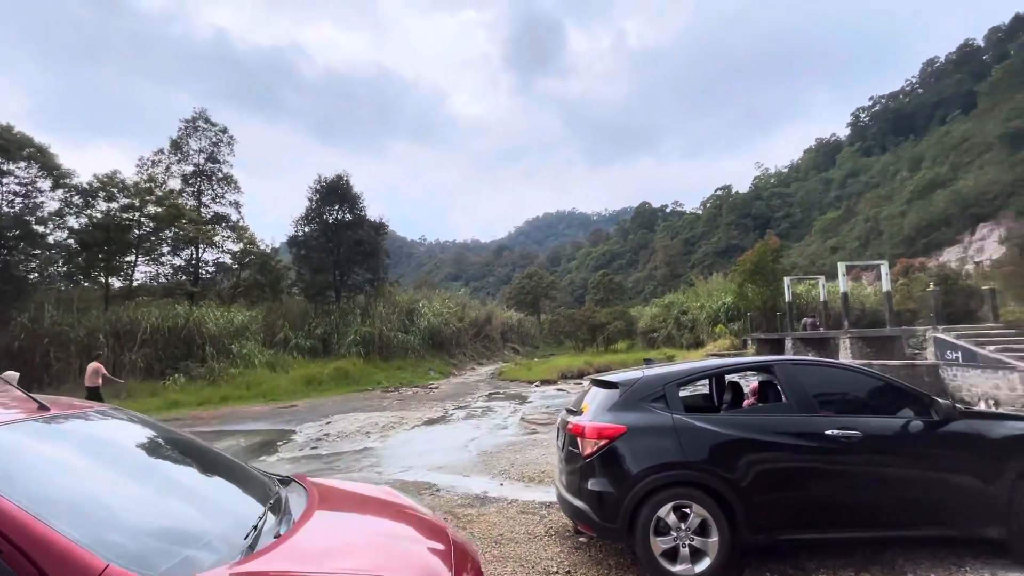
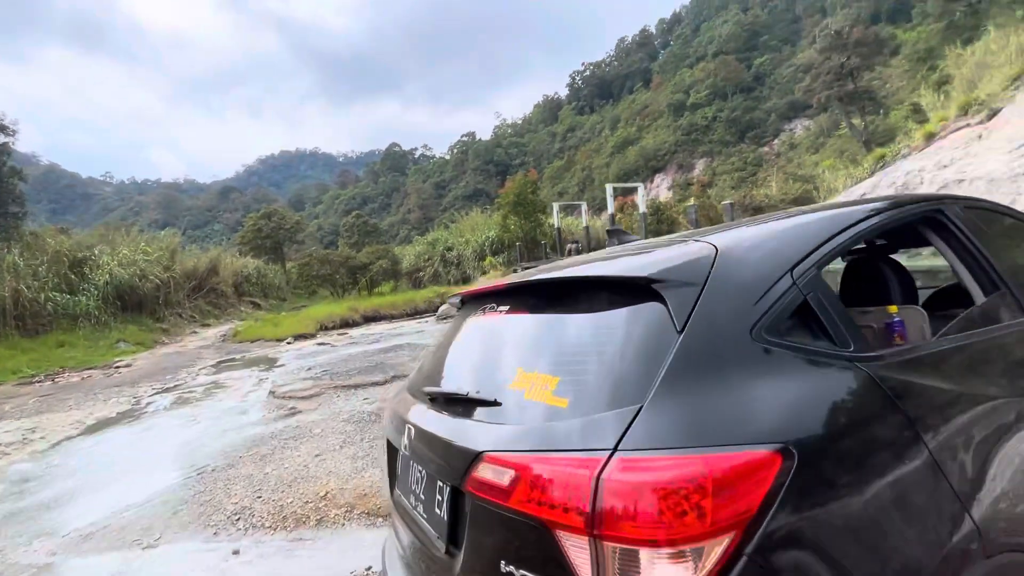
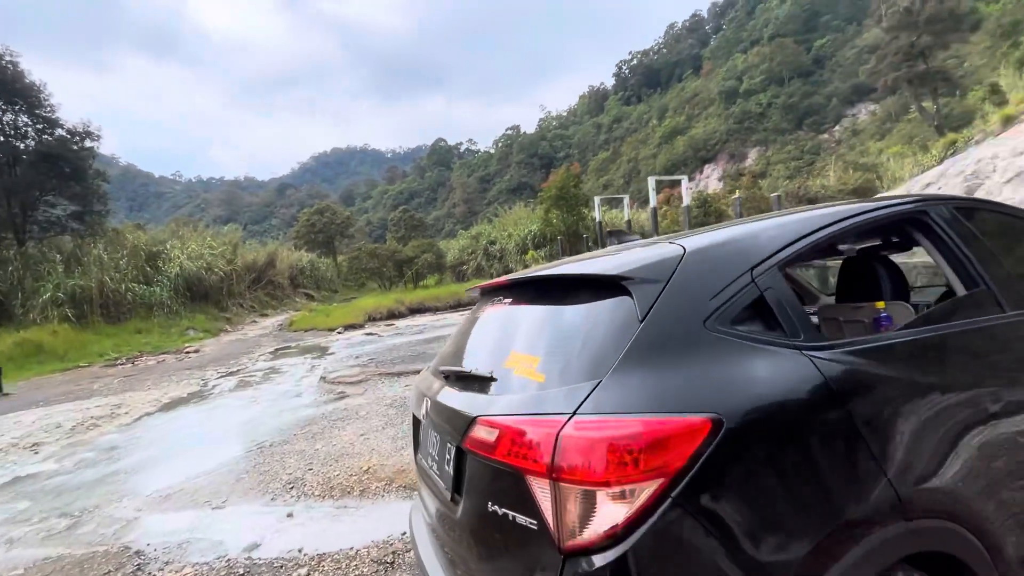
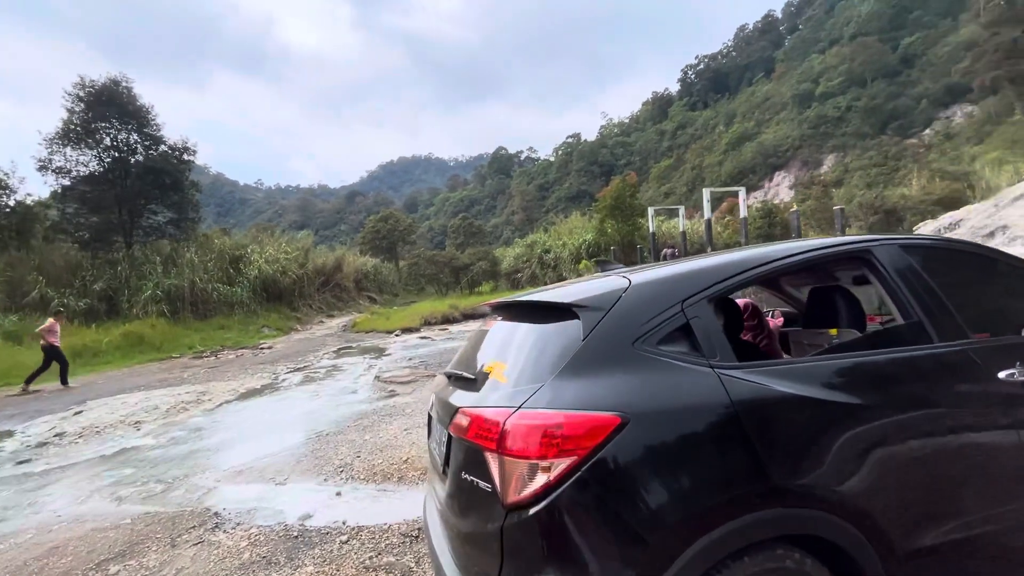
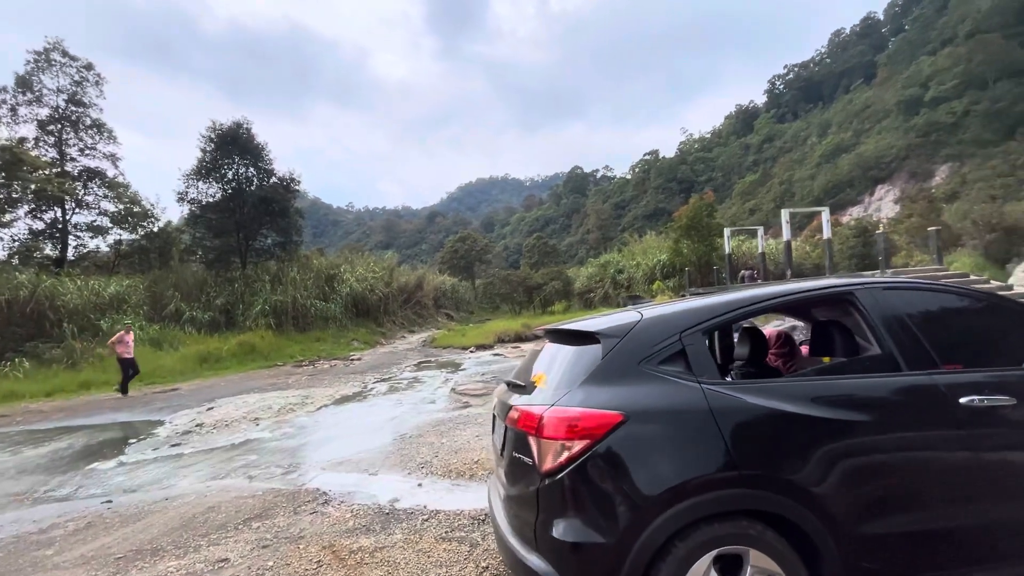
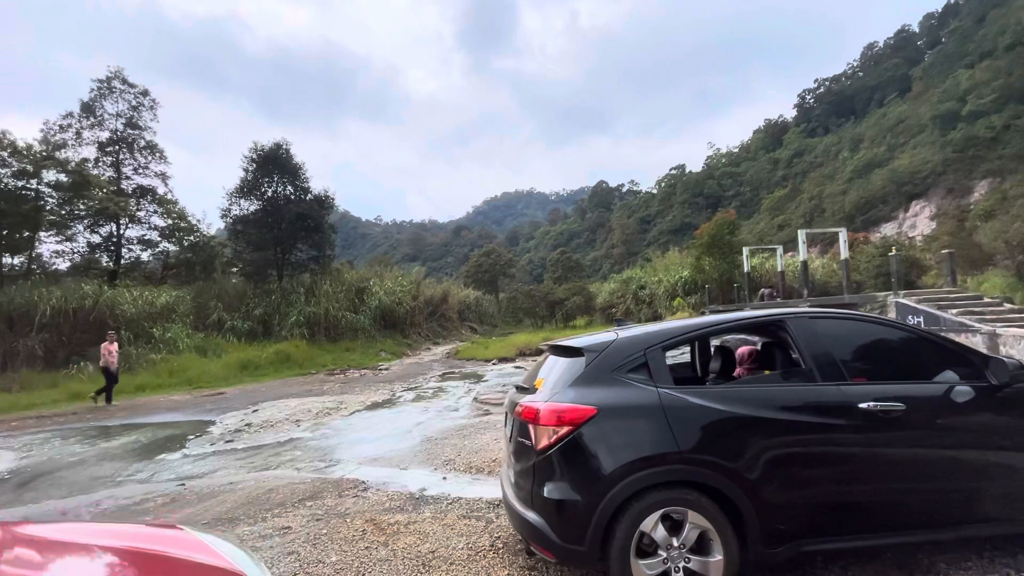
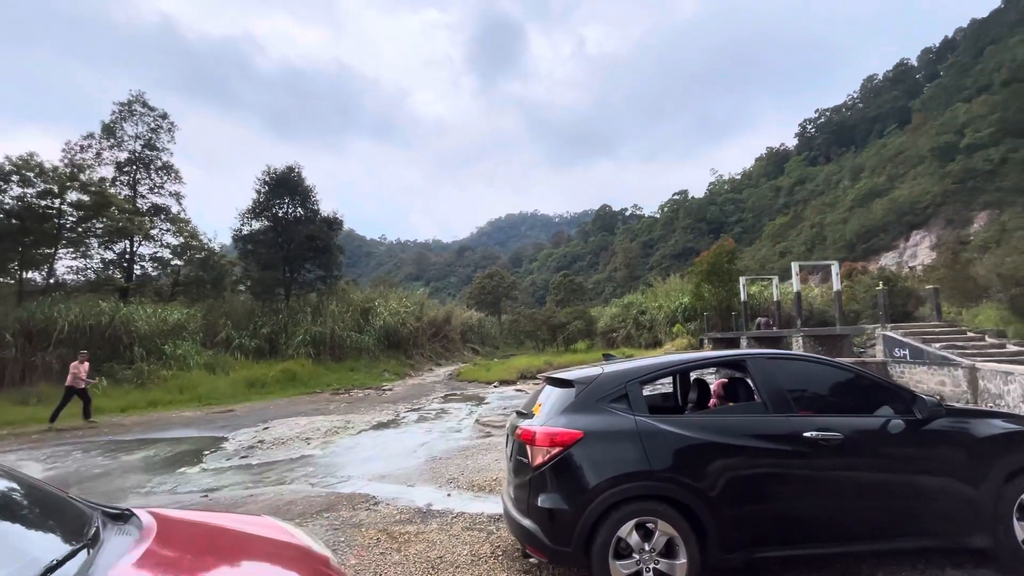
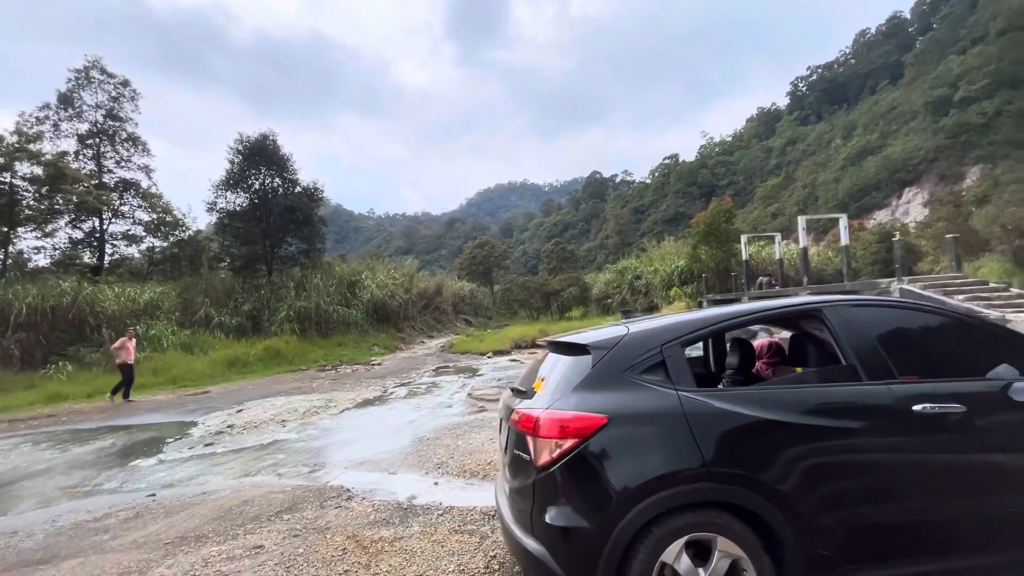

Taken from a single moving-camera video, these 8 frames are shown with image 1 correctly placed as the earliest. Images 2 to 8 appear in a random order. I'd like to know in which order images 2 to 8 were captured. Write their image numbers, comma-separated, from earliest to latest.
7, 6, 8, 5, 4, 3, 2
